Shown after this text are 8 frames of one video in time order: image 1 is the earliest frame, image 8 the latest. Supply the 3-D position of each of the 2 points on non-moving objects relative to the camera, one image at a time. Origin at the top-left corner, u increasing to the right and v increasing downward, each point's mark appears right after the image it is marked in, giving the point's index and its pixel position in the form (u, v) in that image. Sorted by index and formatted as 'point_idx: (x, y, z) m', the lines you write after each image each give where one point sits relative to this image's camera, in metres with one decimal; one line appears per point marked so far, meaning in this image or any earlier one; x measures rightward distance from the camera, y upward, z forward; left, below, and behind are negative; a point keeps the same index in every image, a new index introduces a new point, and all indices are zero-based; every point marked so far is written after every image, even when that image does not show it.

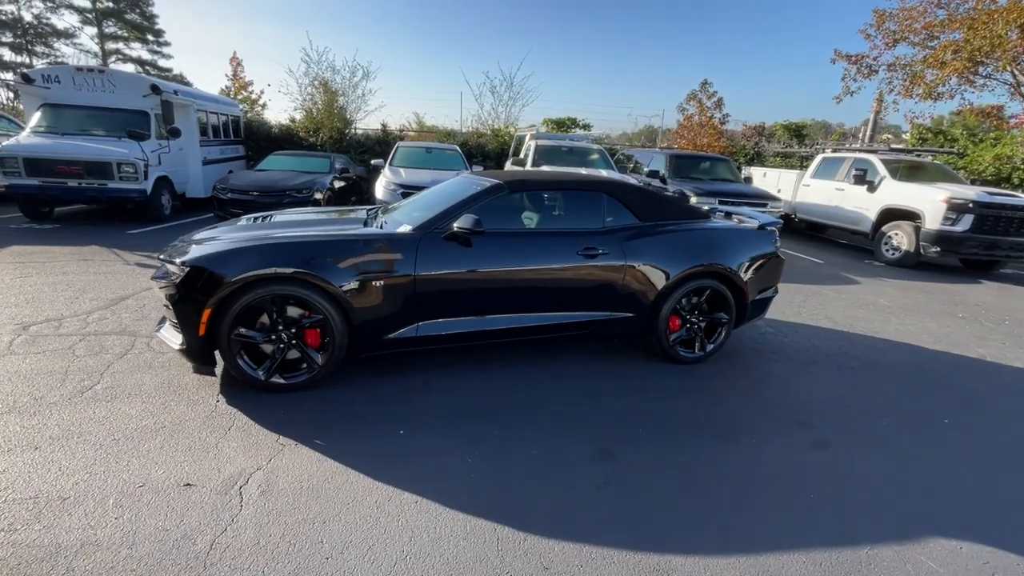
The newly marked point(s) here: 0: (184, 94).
0: (-8.0, +4.7, +11.7) m
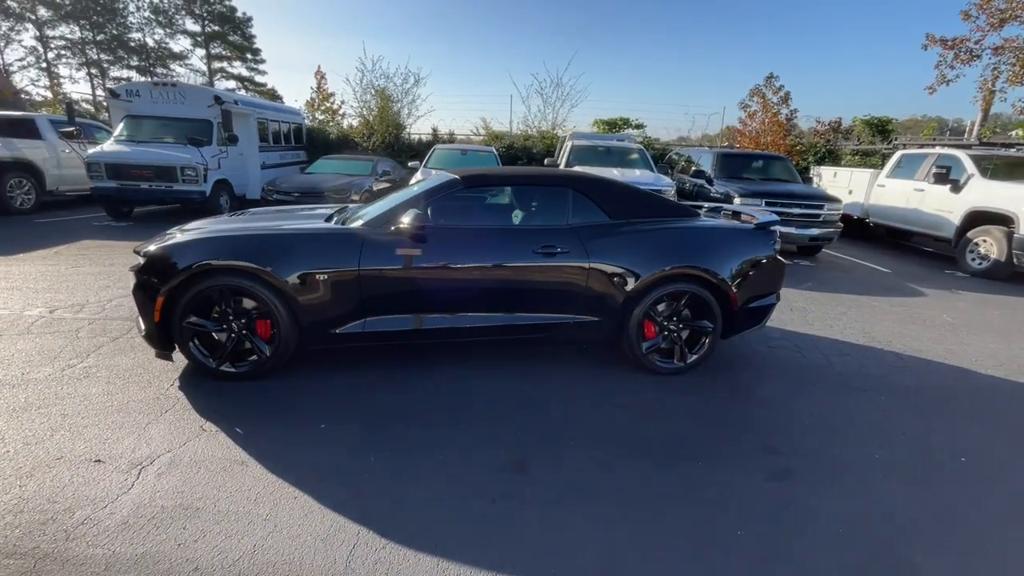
0: (-7.1, +4.8, +12.7) m
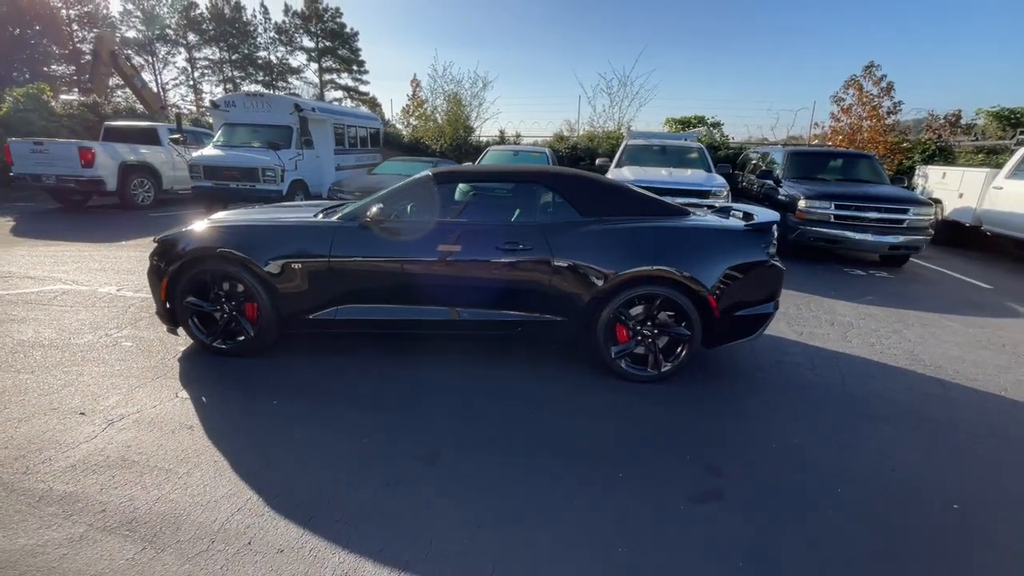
0: (-5.5, +5.1, +13.8) m
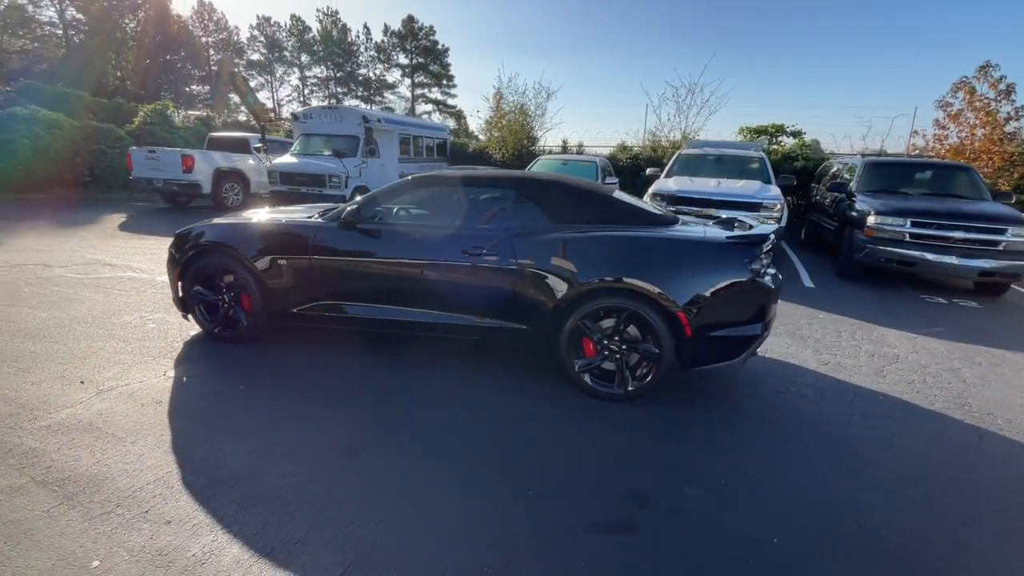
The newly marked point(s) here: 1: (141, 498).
0: (-3.8, +5.1, +14.7) m
1: (-2.0, -1.1, +2.6) m
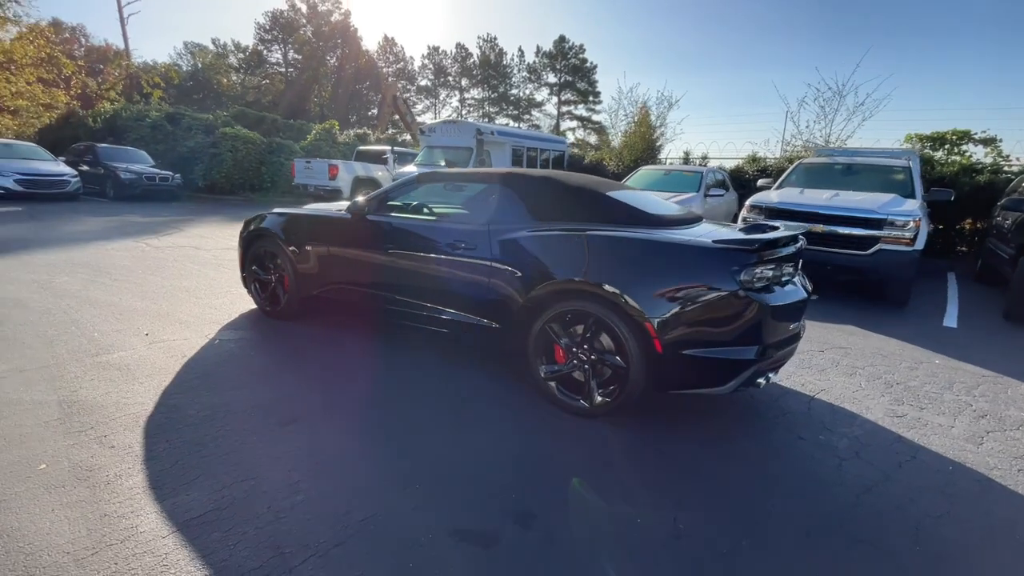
0: (-0.4, +4.9, +15.3) m
1: (-2.6, -0.9, +3.1) m
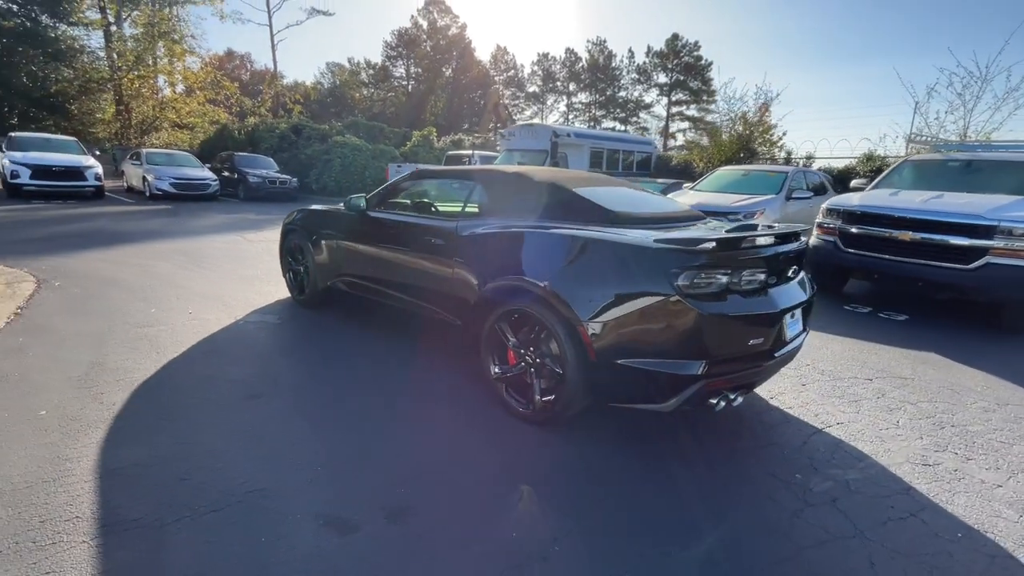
0: (+2.1, +4.8, +15.1) m
1: (-3.0, -0.7, +3.6) m
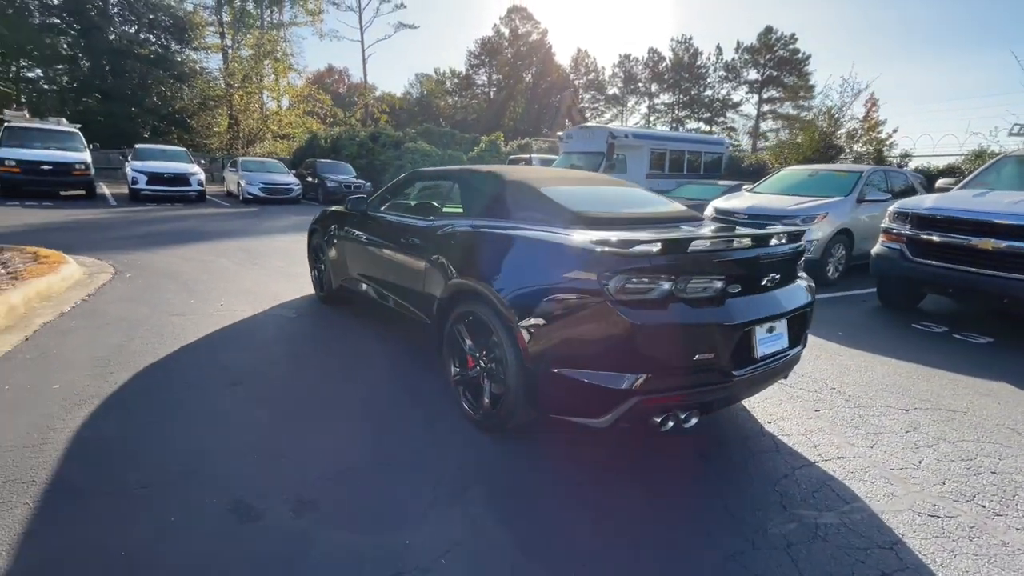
0: (+3.8, +4.6, +14.6) m
1: (-3.3, -0.7, +4.0) m
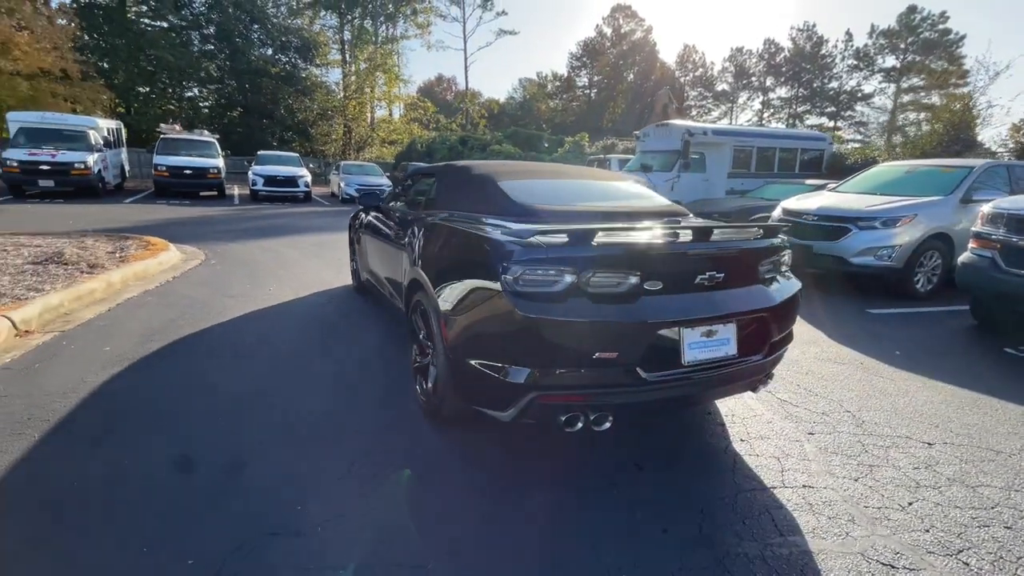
0: (+5.8, +4.4, +13.6) m
1: (-3.4, -0.5, +4.7) m
